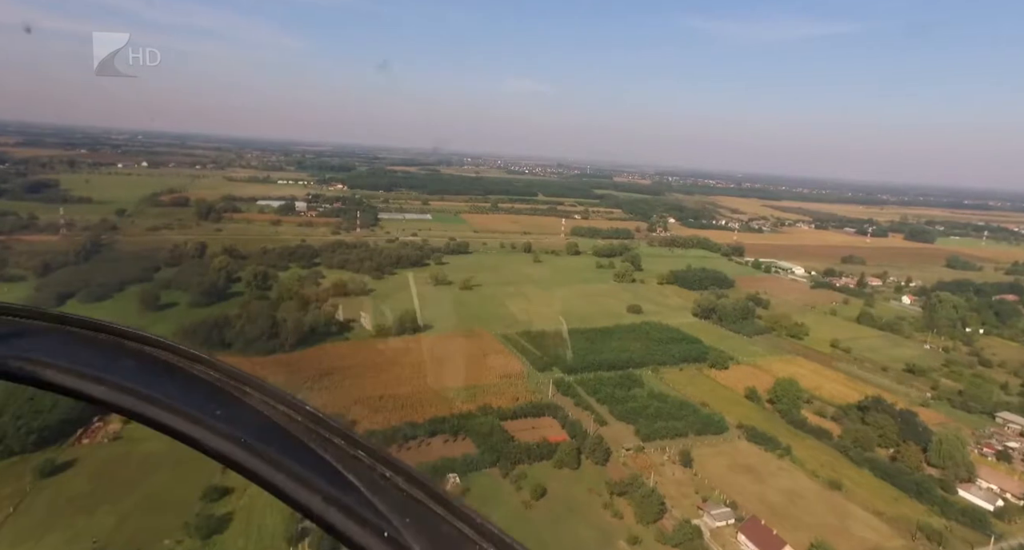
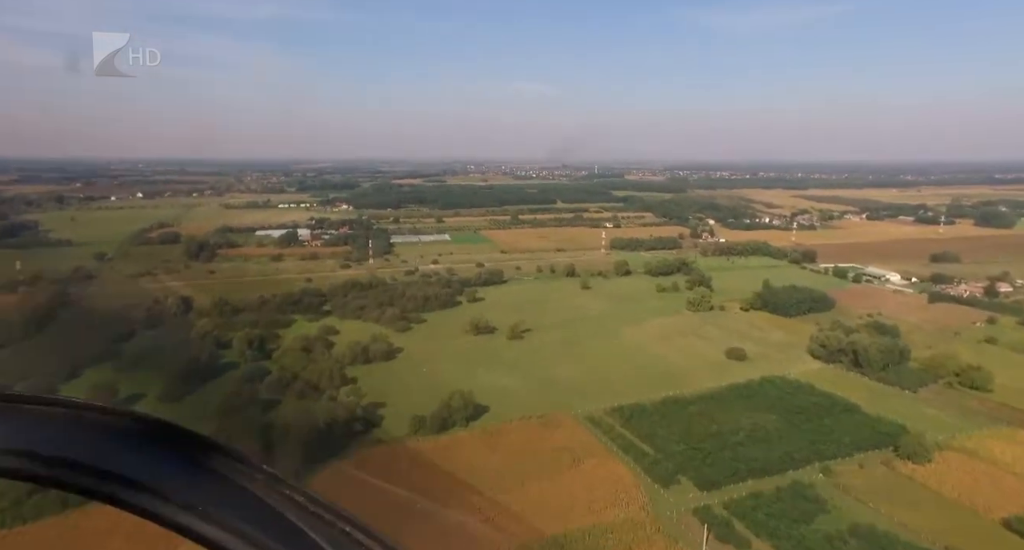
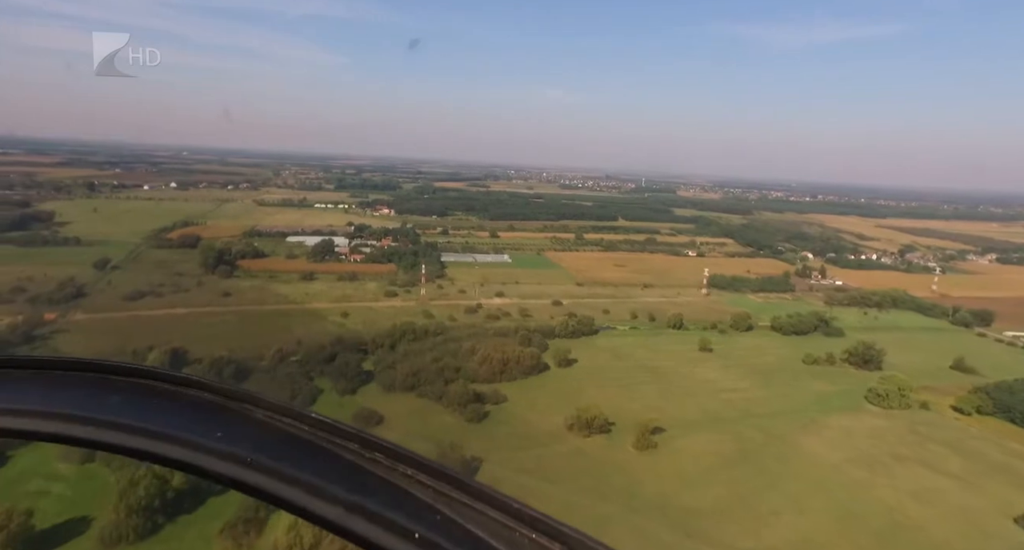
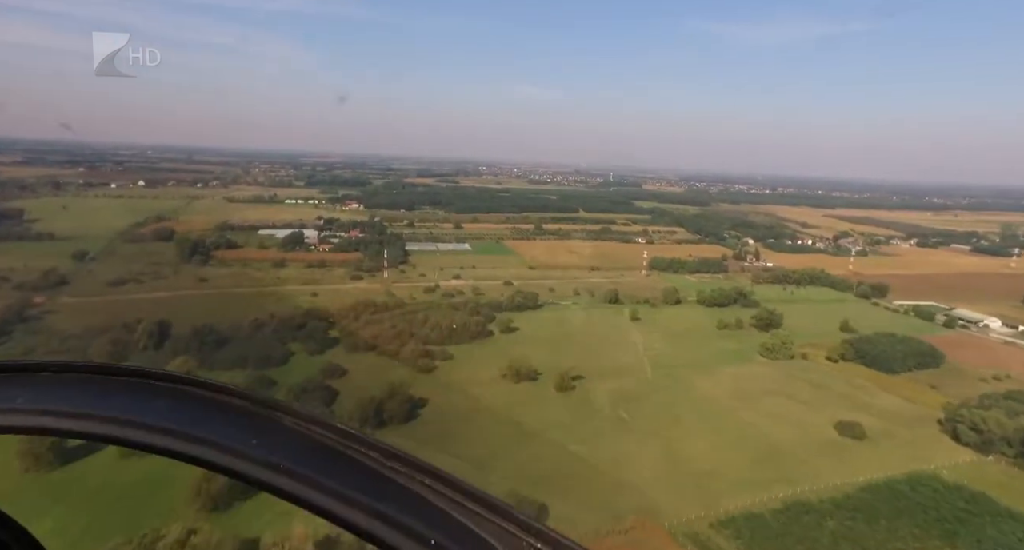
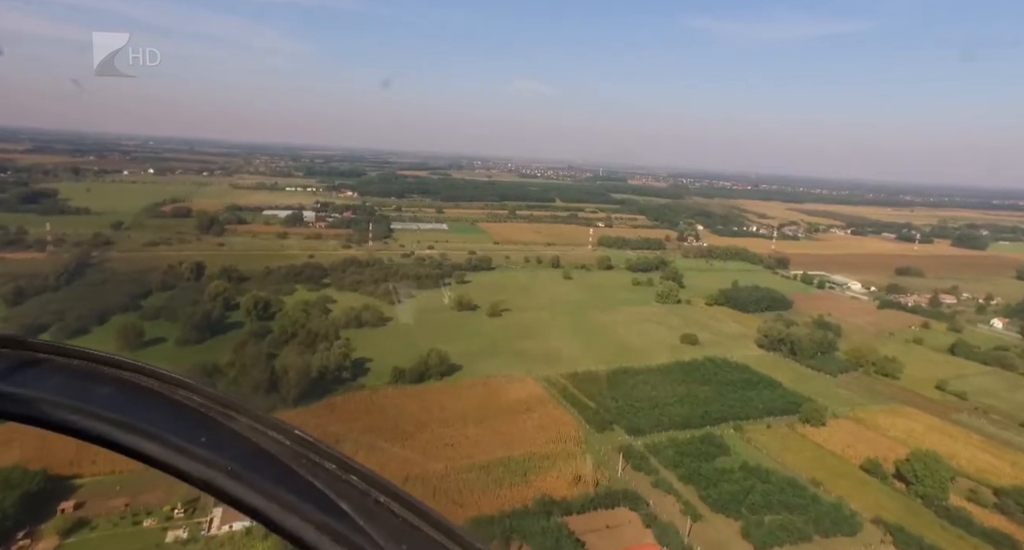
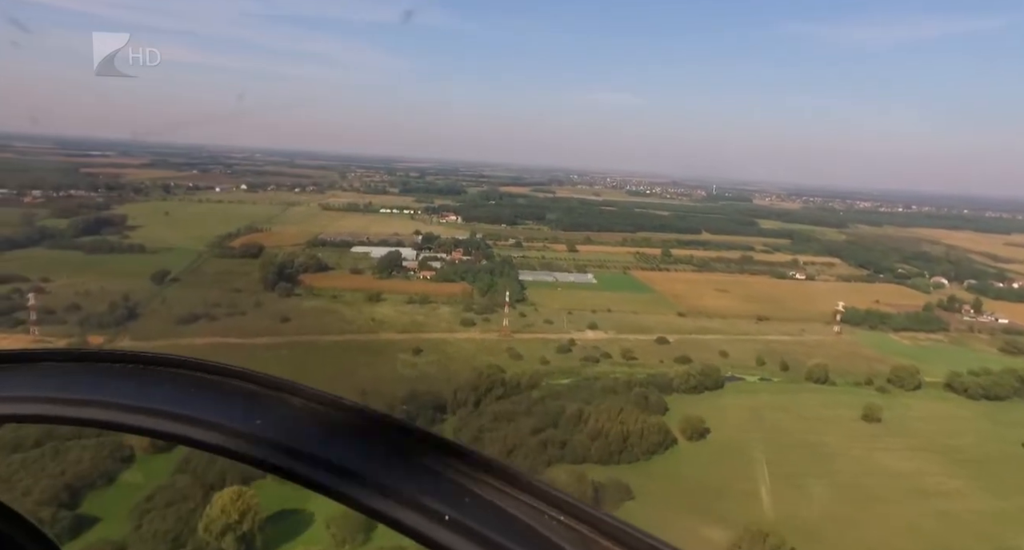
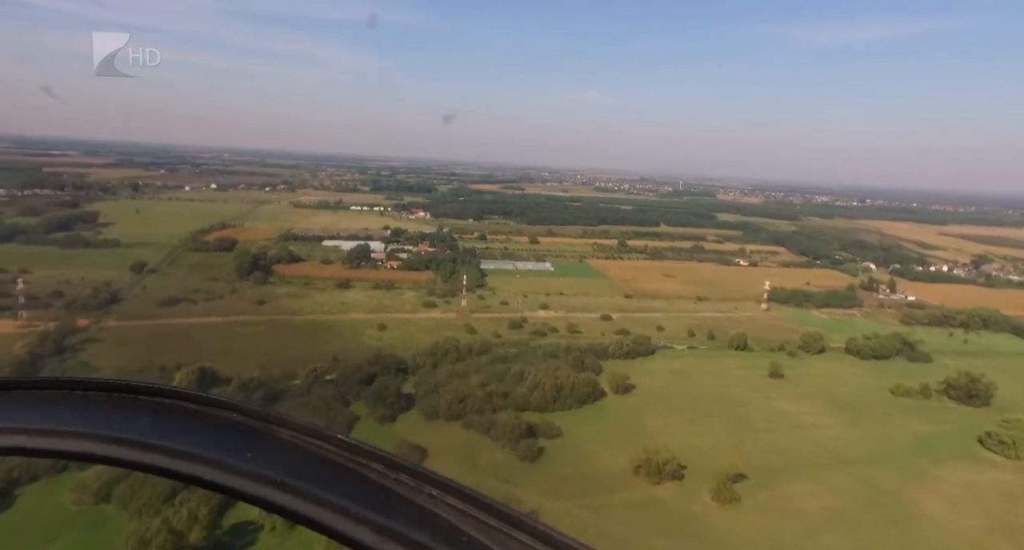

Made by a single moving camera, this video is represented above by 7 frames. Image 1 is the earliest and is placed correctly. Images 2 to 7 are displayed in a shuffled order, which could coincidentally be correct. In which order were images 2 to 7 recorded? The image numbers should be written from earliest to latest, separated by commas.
5, 2, 4, 3, 7, 6
